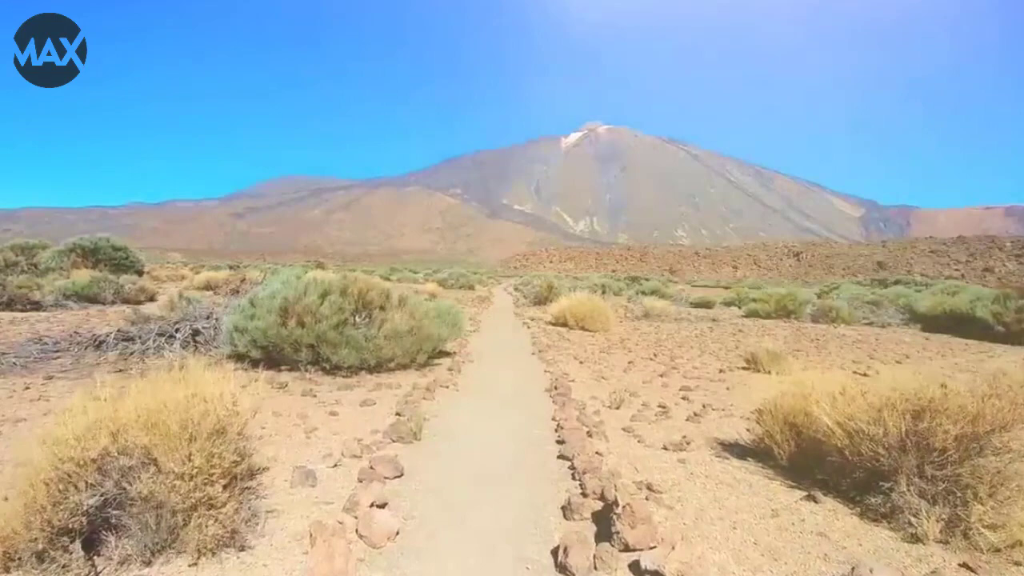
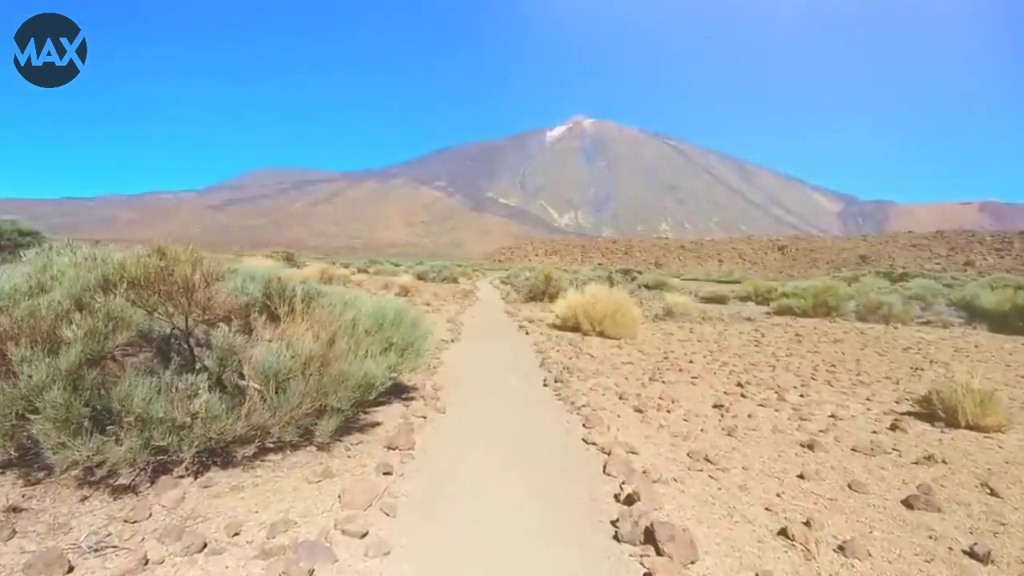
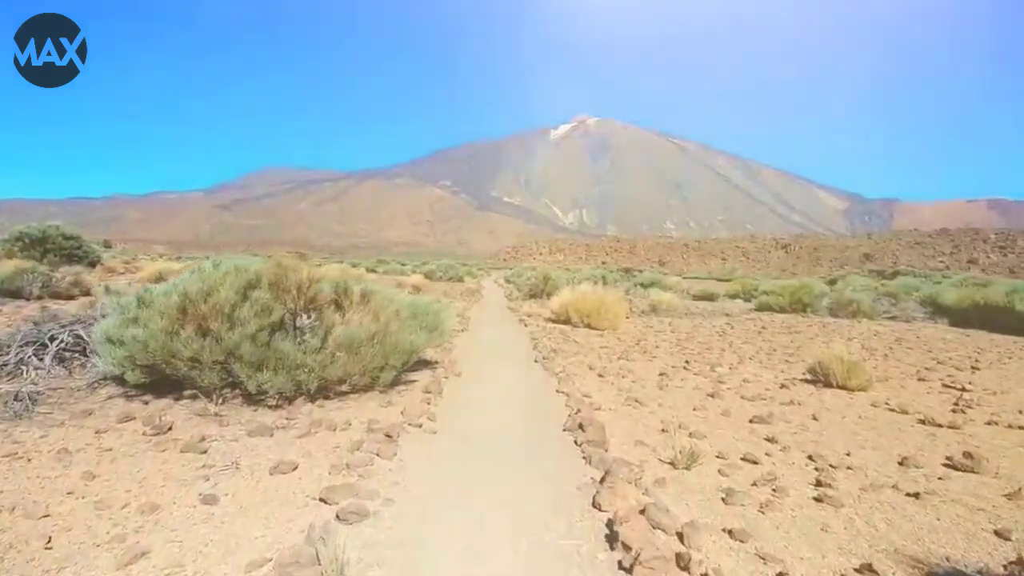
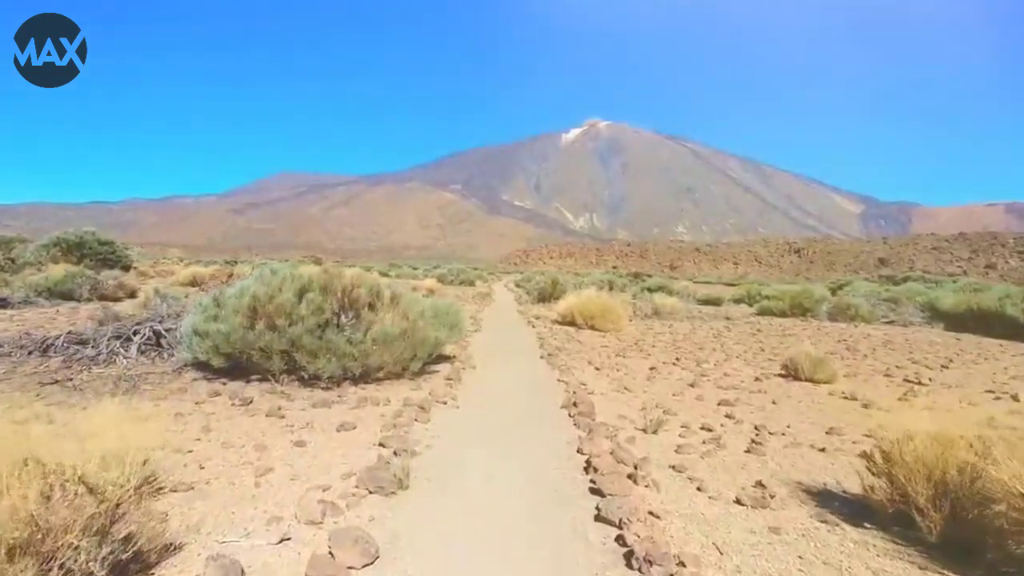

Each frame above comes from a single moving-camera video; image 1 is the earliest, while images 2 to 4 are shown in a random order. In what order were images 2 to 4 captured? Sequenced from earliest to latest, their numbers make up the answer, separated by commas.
4, 3, 2
